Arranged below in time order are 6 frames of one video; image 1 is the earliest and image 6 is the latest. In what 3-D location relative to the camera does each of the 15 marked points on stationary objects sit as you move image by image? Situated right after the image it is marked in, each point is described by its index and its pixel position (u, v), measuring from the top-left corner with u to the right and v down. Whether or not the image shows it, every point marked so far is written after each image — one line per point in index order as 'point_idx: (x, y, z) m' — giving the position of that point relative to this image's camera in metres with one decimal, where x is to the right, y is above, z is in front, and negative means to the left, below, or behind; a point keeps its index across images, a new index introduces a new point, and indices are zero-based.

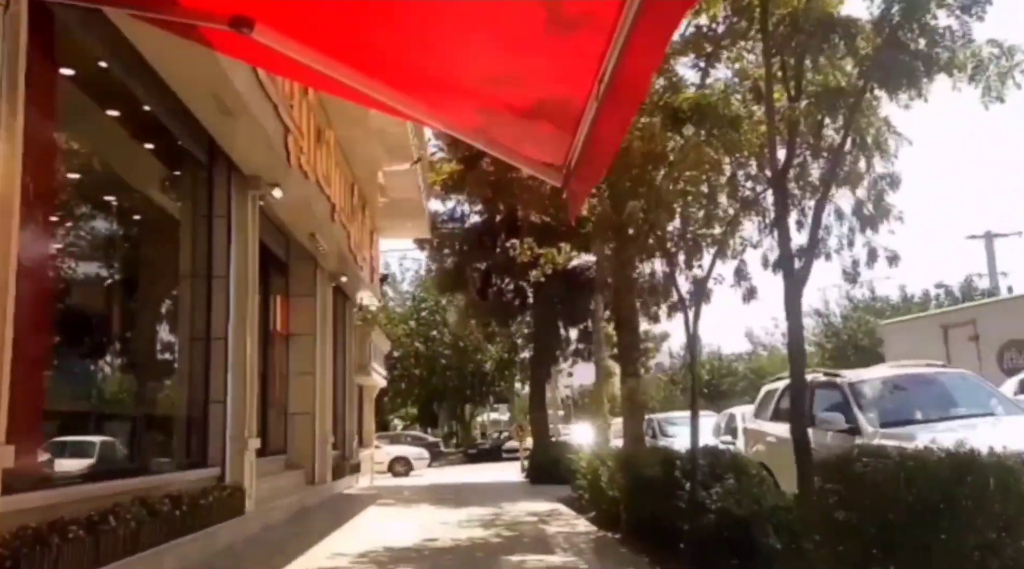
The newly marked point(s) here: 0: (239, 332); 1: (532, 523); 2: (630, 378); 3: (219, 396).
0: (-3.0, -0.5, +9.5) m
1: (+0.3, -2.7, +10.0) m
2: (+1.3, -1.1, +10.0) m
3: (-3.1, -1.2, +9.2) m
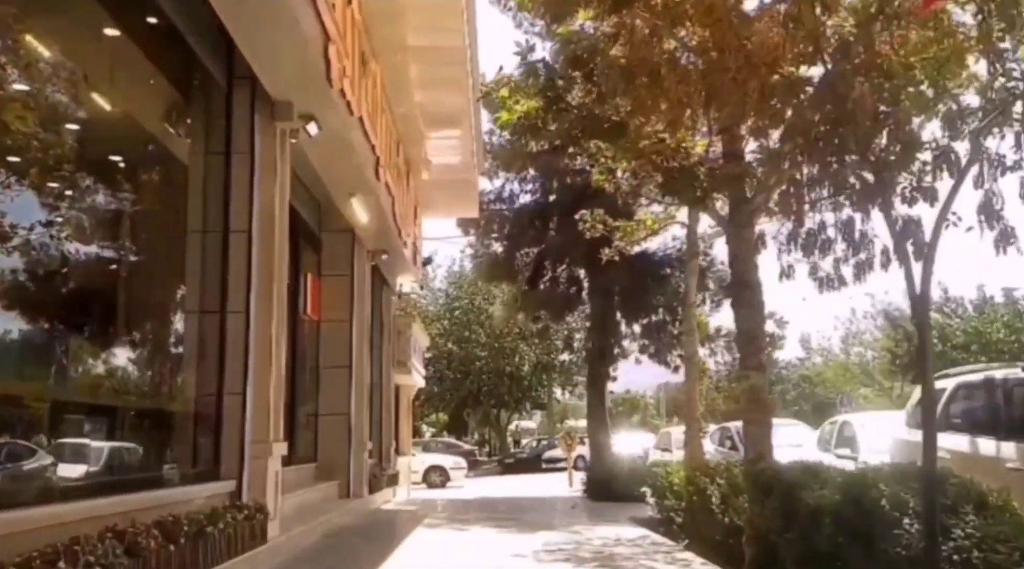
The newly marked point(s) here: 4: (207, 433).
0: (-2.2, -0.1, +7.5) m
1: (+1.1, -2.5, +7.8) m
2: (+2.2, -0.8, +7.9) m
3: (-2.3, -0.8, +7.1) m
4: (-2.5, -1.2, +7.1) m
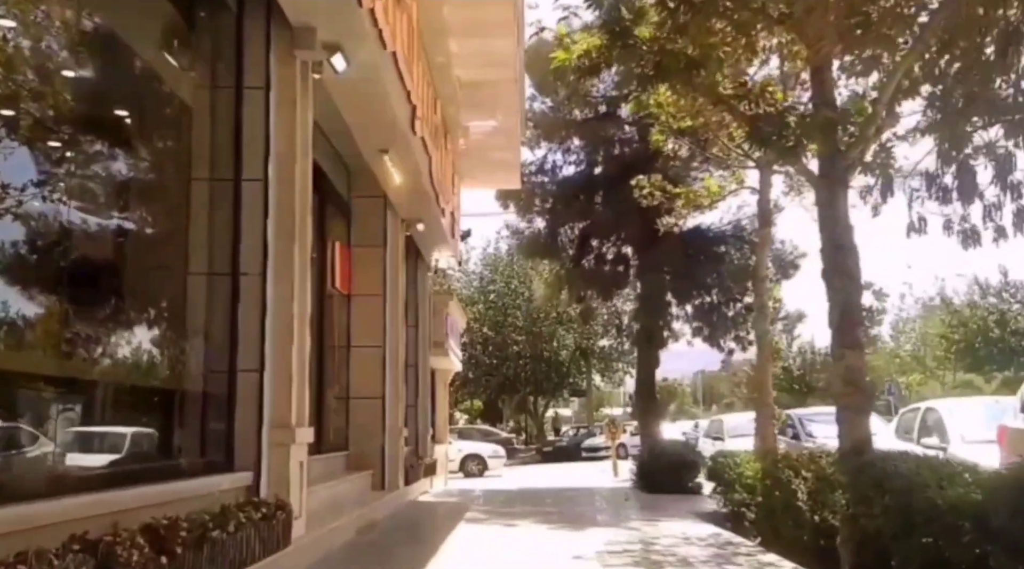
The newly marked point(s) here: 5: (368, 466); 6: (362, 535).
0: (-1.7, +0.1, +6.5) m
1: (+1.5, -2.2, +6.8) m
2: (+2.6, -0.5, +6.8) m
3: (-1.8, -0.6, +6.2) m
4: (-2.1, -0.9, +6.1) m
5: (-1.9, -2.4, +11.3) m
6: (-1.5, -2.4, +8.5) m
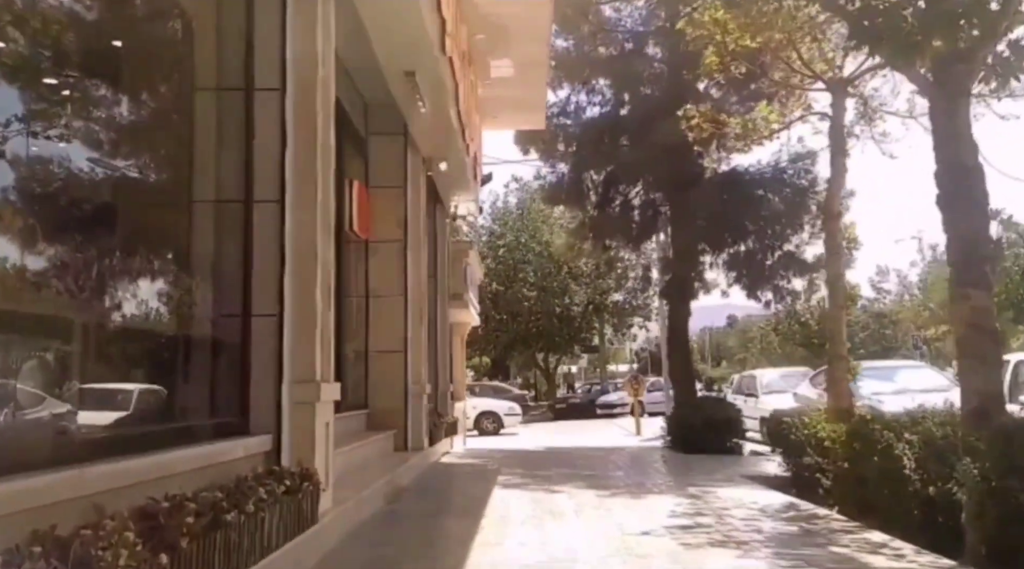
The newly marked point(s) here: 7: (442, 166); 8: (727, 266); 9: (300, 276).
0: (-1.3, +0.6, +5.4) m
1: (+2.0, -1.7, +5.8) m
2: (+3.0, 0.0, +5.7) m
3: (-1.4, -0.1, +5.2) m
4: (-1.7, -0.5, +5.1) m
5: (-1.5, -1.7, +10.3) m
6: (-1.0, -1.9, +7.6) m
7: (-0.9, +1.6, +11.8) m
8: (+4.0, +0.3, +16.1) m
9: (-1.3, 0.0, +5.4) m
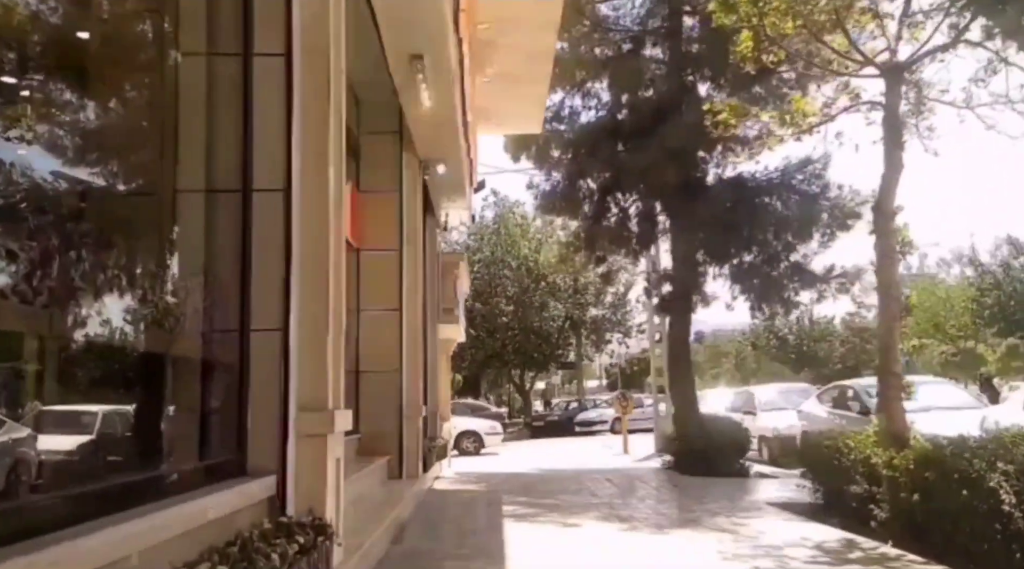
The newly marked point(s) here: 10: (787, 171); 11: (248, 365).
0: (-1.0, +0.6, +4.5) m
1: (+2.2, -1.7, +5.0) m
2: (+3.3, -0.1, +4.9) m
3: (-1.1, -0.2, +4.2) m
4: (-1.4, -0.5, +4.1) m
5: (-1.4, -1.8, +9.3) m
6: (-0.9, -2.0, +6.6) m
7: (-0.9, +1.5, +10.9) m
8: (+3.8, +0.1, +15.3) m
9: (-1.0, 0.0, +4.4) m
10: (+4.6, +1.9, +14.9) m
11: (-1.3, -0.4, +4.1) m
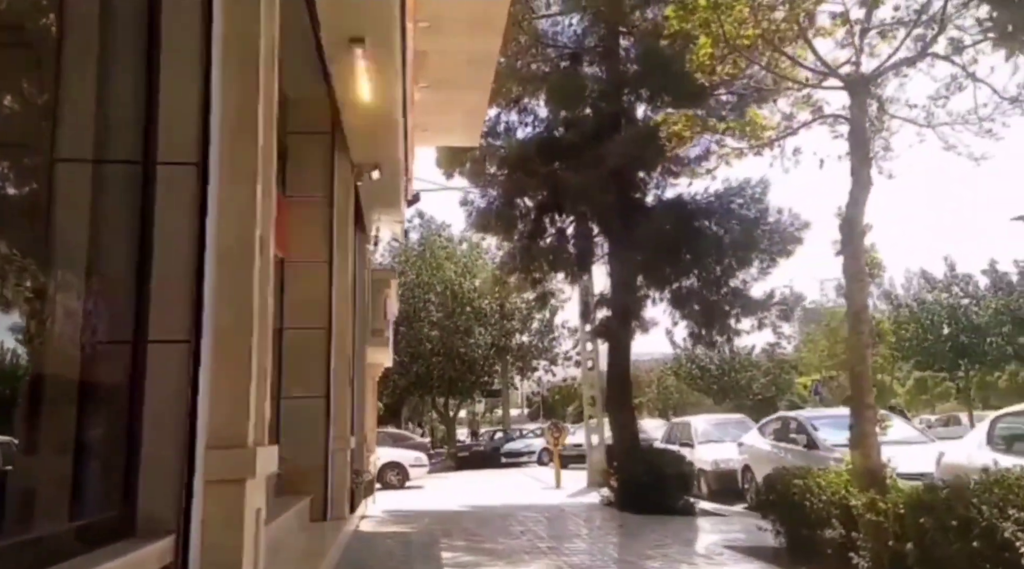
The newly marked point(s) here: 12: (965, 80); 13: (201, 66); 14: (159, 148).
0: (-1.2, +0.5, +3.6) m
1: (+2.0, -1.8, +4.3) m
2: (+3.1, -0.2, +4.4) m
3: (-1.2, -0.2, +3.3) m
4: (-1.5, -0.5, +3.2) m
5: (-2.0, -2.0, +8.3) m
6: (-1.2, -2.1, +5.6) m
7: (-1.6, +1.2, +10.0) m
8: (+2.7, -0.4, +14.8) m
9: (-1.1, 0.0, +3.5) m
10: (+3.5, +1.5, +14.5) m
11: (-1.4, -0.4, +3.2) m
12: (+4.2, +1.9, +8.1) m
13: (-1.2, +0.8, +3.4) m
14: (-1.4, +0.5, +3.3) m
